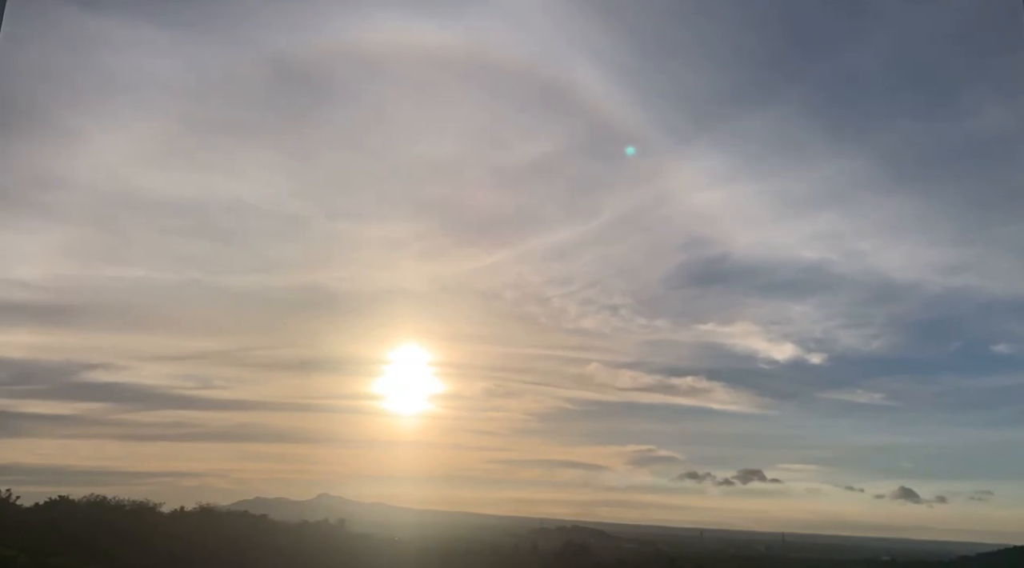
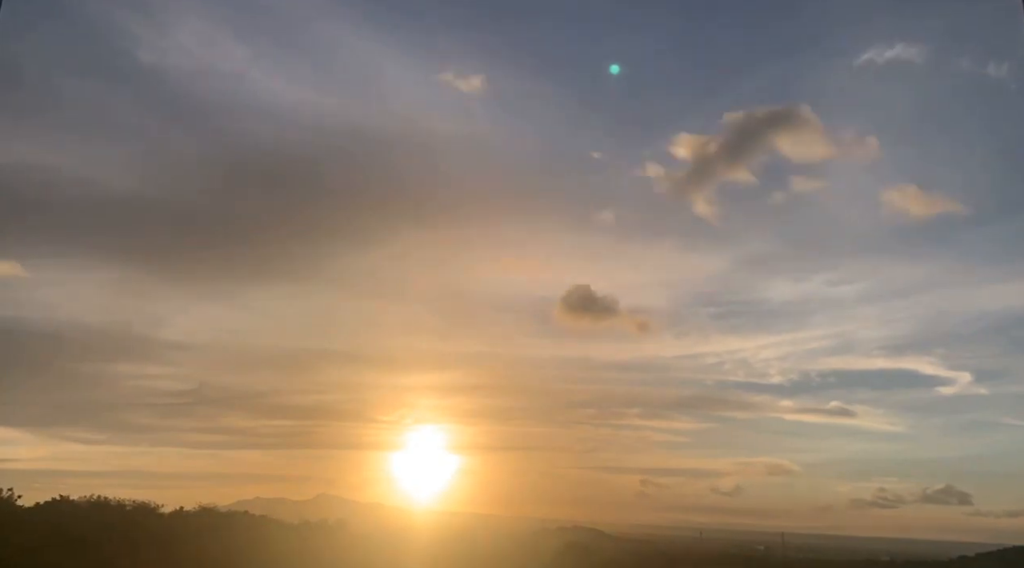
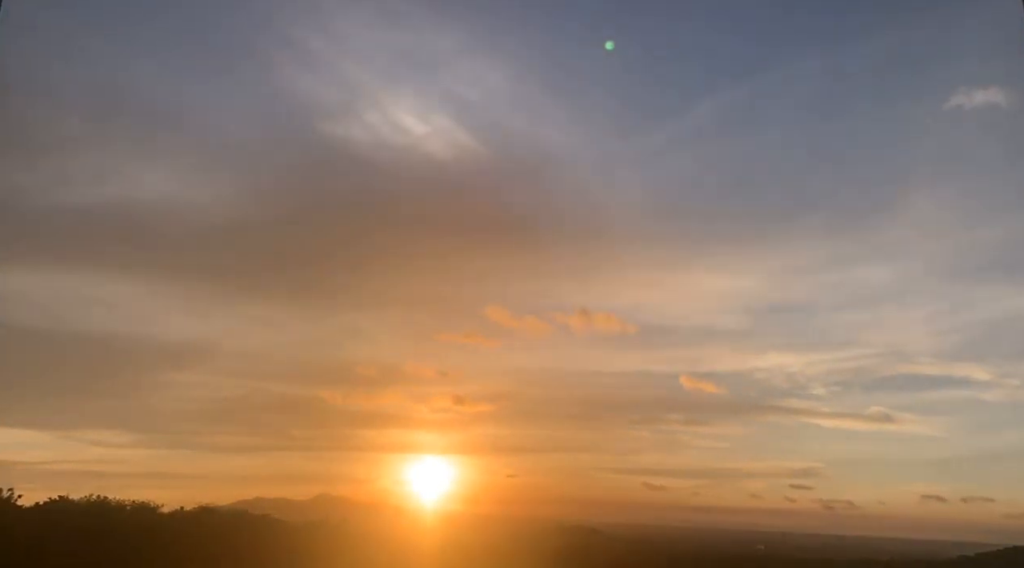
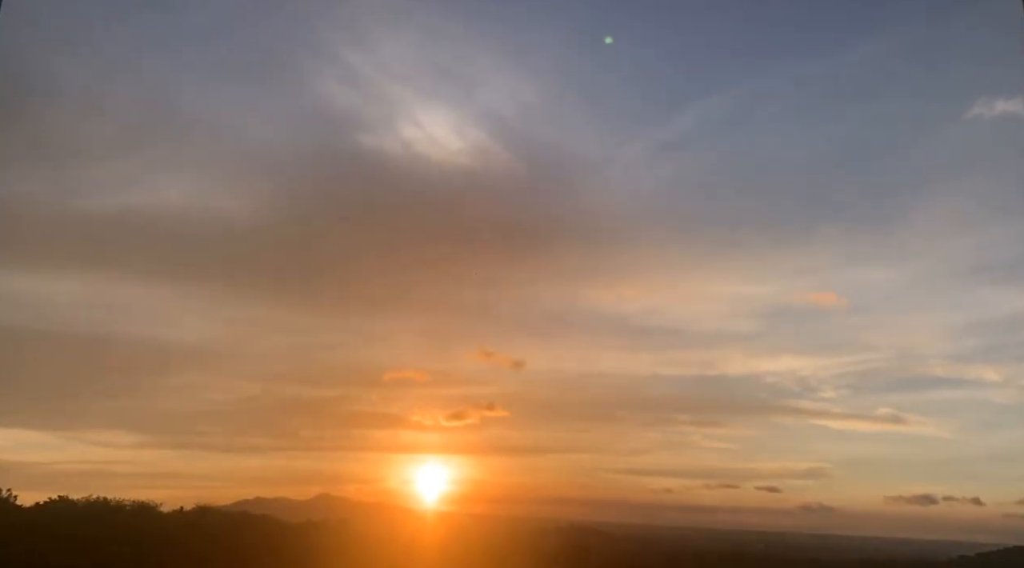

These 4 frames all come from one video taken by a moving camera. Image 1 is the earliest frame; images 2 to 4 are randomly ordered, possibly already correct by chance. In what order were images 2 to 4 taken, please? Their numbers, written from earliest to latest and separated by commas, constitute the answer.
2, 3, 4
